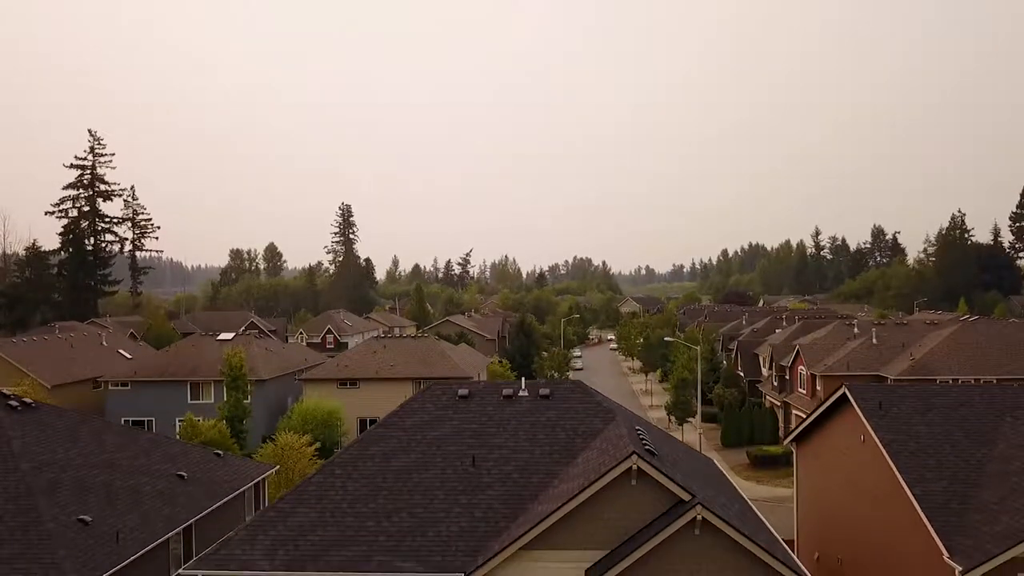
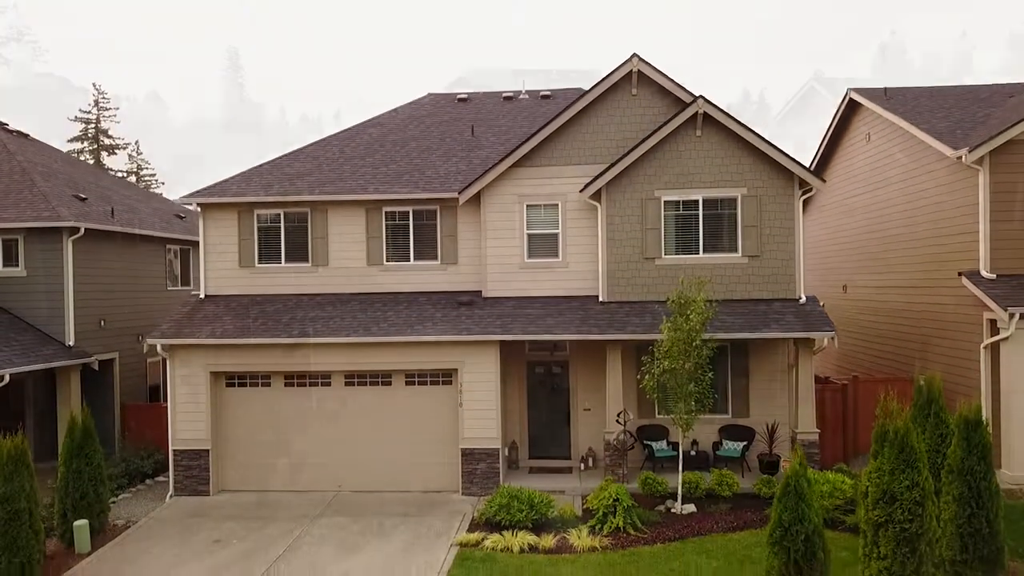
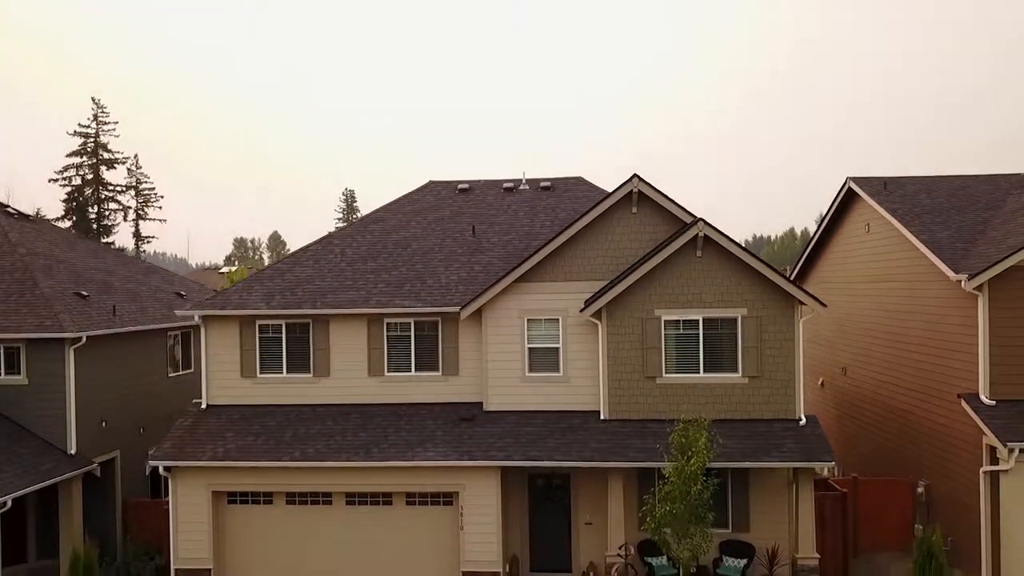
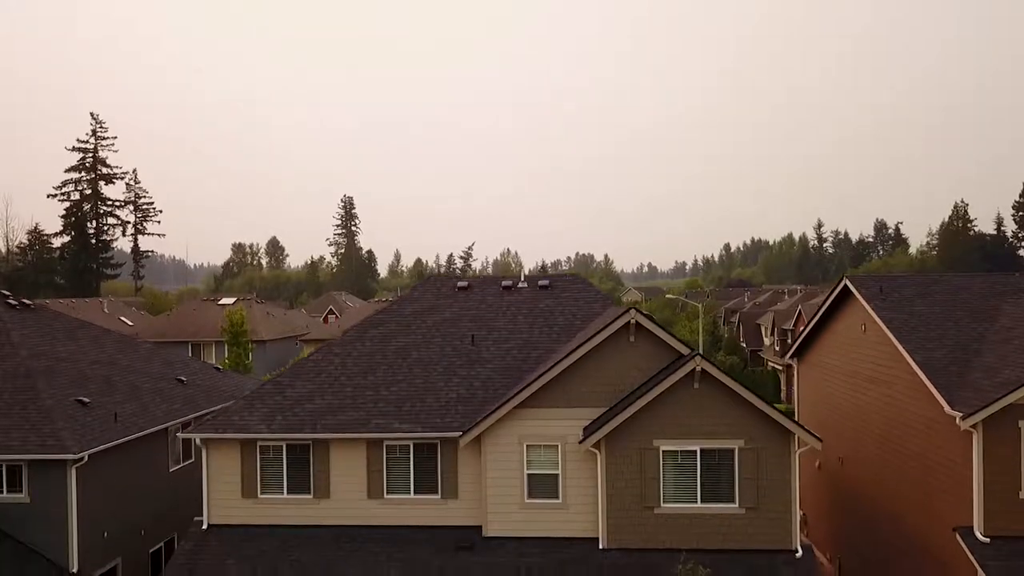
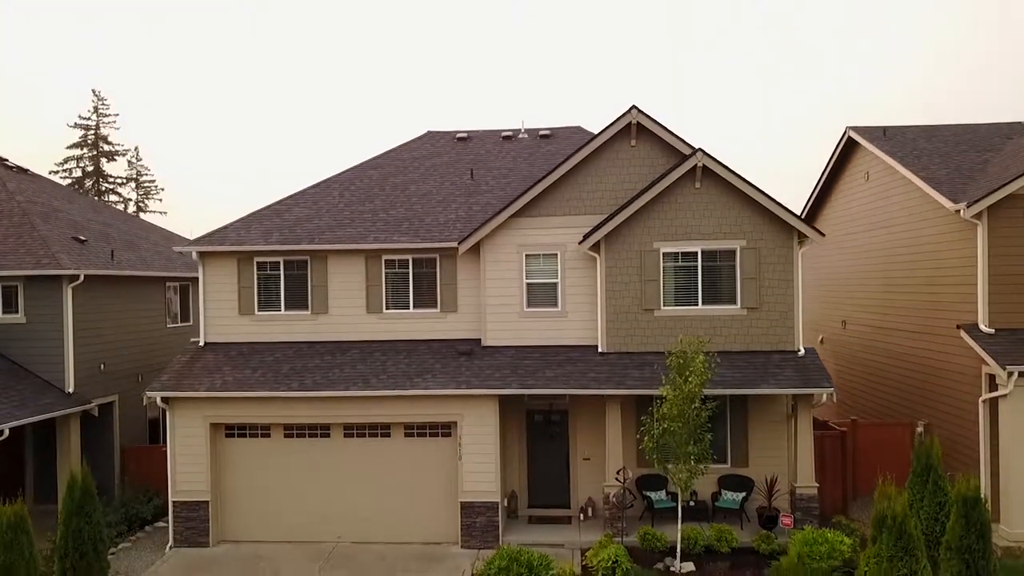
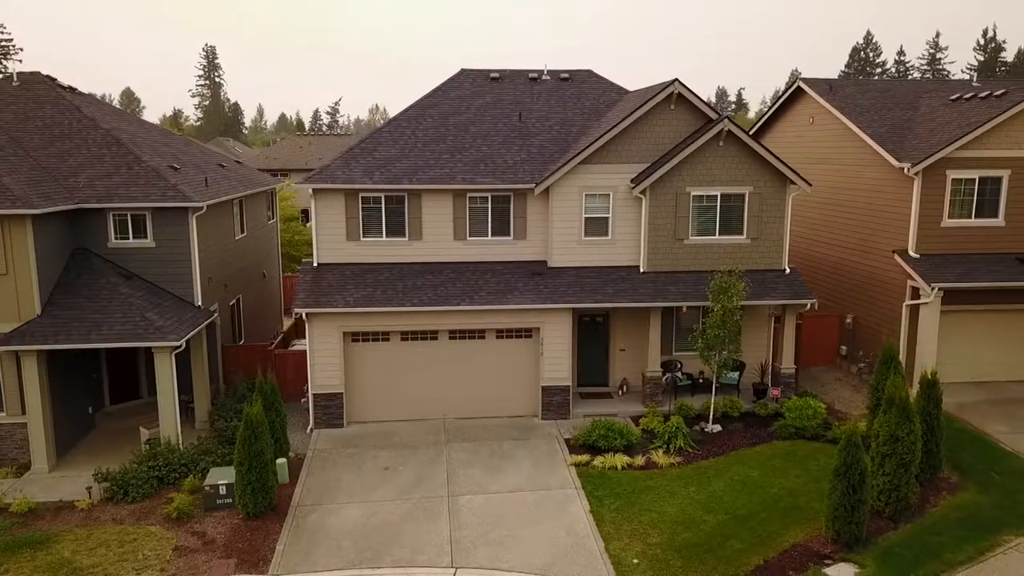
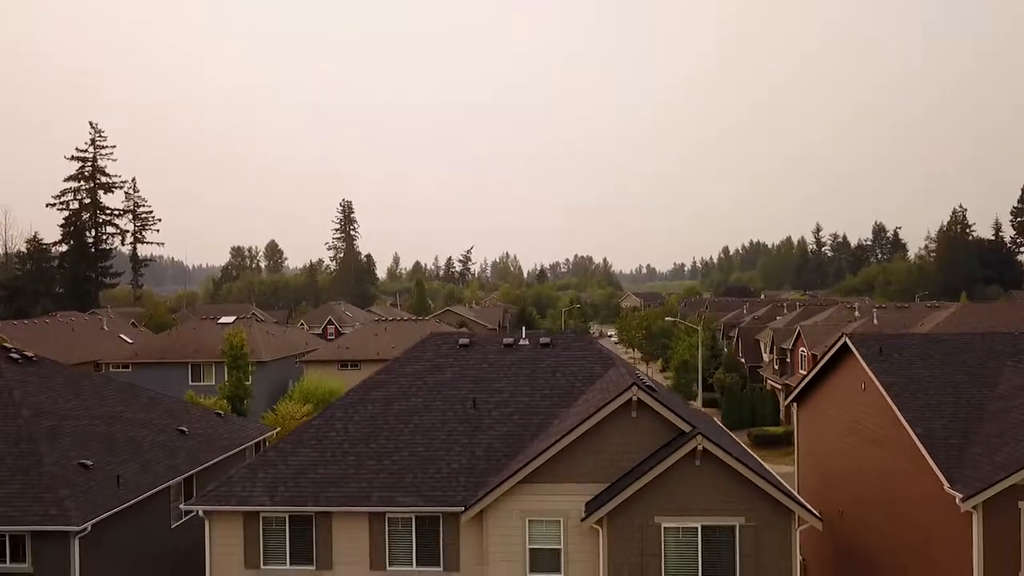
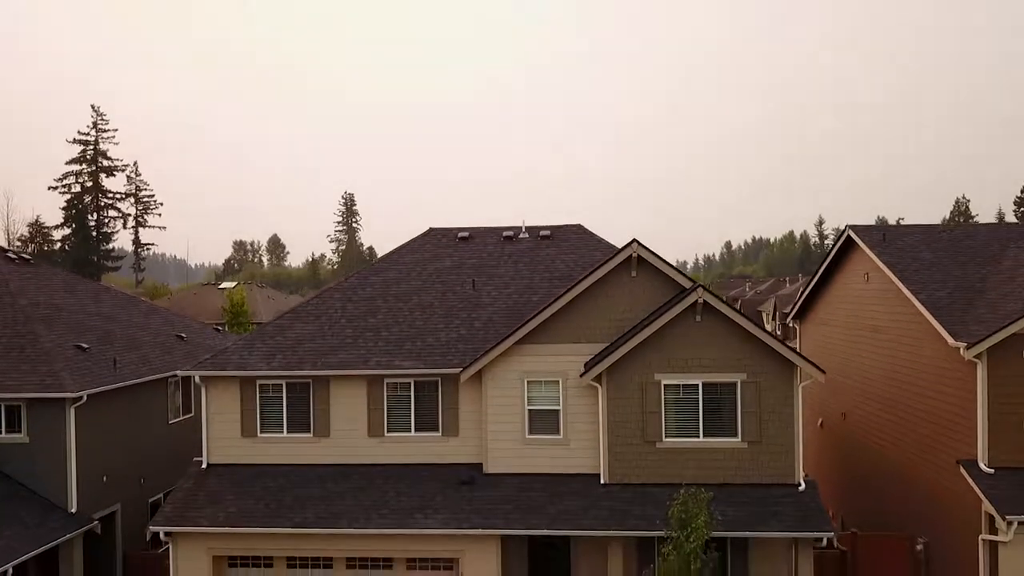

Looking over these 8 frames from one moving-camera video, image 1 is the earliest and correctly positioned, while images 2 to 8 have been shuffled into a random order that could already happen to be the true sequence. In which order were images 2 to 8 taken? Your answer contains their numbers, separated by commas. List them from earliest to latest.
7, 4, 8, 3, 5, 2, 6
